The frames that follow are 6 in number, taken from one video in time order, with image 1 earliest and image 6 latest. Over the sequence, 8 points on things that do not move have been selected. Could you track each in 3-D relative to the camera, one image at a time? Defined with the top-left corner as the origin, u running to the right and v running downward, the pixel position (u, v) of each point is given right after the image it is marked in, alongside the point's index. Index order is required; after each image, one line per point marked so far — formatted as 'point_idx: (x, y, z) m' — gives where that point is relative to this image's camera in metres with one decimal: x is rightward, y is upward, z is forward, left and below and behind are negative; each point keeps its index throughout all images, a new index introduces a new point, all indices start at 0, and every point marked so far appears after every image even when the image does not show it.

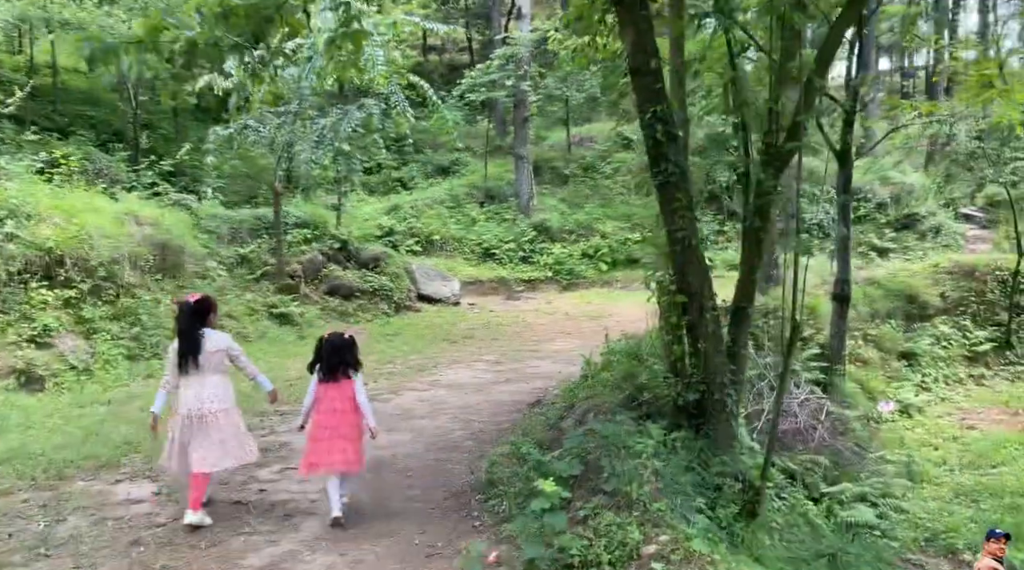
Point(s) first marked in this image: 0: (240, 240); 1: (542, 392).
0: (-4.8, +0.8, +15.1) m
1: (+0.3, -1.1, +8.4) m
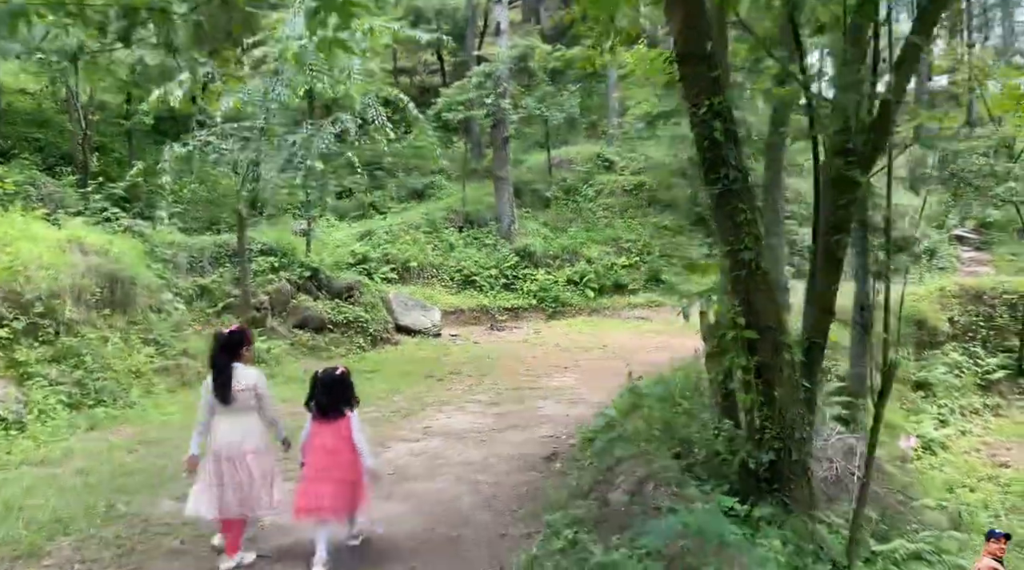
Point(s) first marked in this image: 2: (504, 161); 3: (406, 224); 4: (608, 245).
0: (-5.0, +0.2, +13.8) m
1: (+0.3, -1.3, +7.2) m
2: (-0.1, +2.9, +20.1) m
3: (-2.4, +1.4, +19.6) m
4: (+2.2, +0.9, +19.7) m
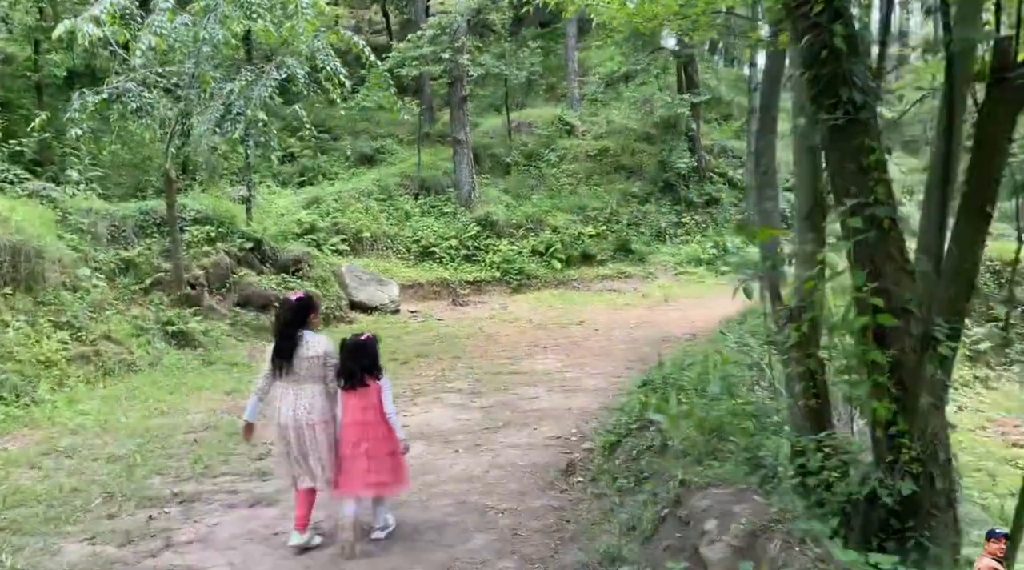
0: (-5.5, +0.6, +12.0) m
1: (+0.4, -1.1, +5.9) m
2: (-1.0, +3.5, +18.6) m
3: (-3.3, +2.0, +18.0) m
4: (+1.4, +1.6, +18.4) m
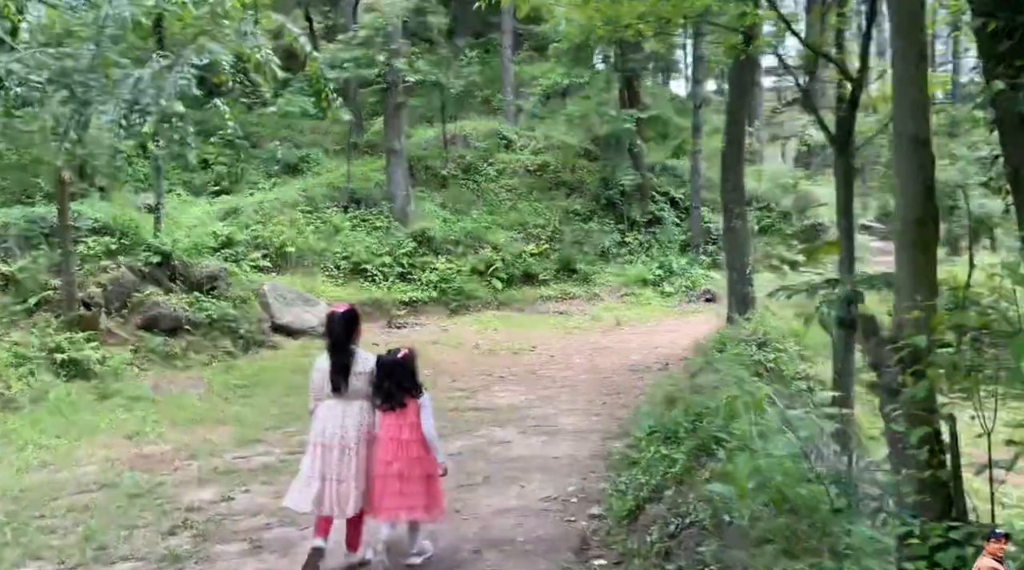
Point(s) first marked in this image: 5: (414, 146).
0: (-6.1, +0.4, +10.3) m
1: (+0.3, -1.3, +4.7) m
2: (-2.3, +3.1, +17.3) m
3: (-4.5, +1.6, +16.5) m
4: (+0.1, +1.1, +17.3) m
5: (-2.3, +3.3, +19.9) m
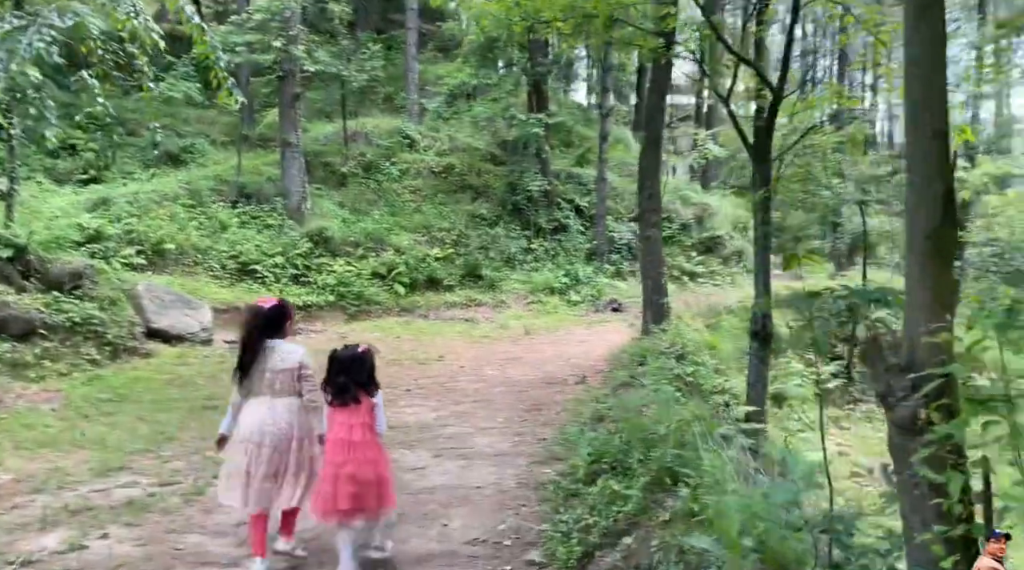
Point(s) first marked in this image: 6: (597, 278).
0: (-7.1, +0.5, +8.7) m
1: (-0.1, -1.3, +4.0) m
2: (-4.1, +3.0, +16.1) m
3: (-6.3, +1.6, +15.1) m
4: (-1.8, +1.0, +16.5) m
5: (-4.4, +3.2, +18.8) m
6: (+1.7, +0.2, +16.8) m
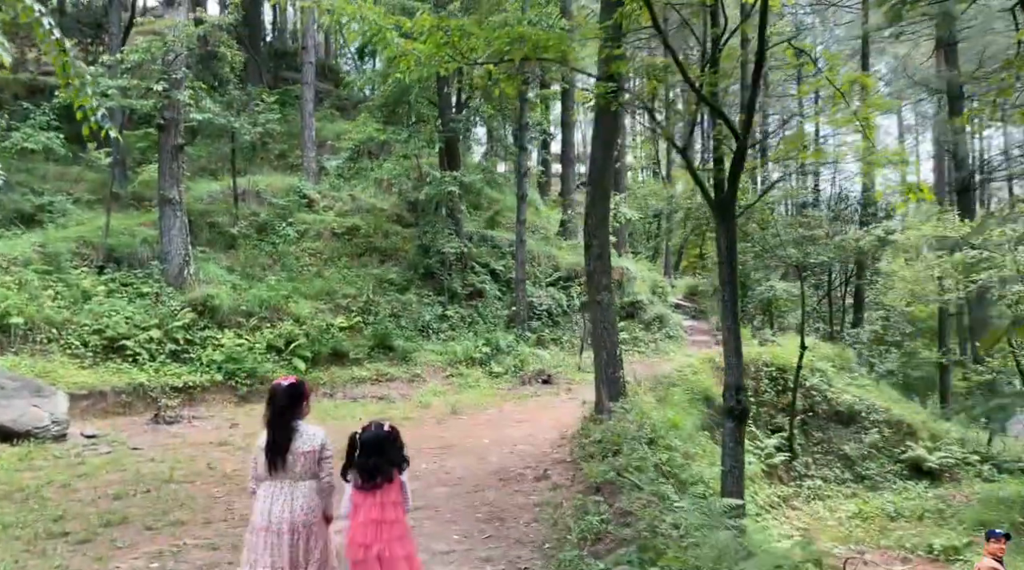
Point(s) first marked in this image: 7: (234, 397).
0: (-7.5, -0.2, +6.2) m
1: (+0.1, -1.5, +2.3) m
2: (-5.6, +1.7, +14.2) m
3: (-7.5, +0.4, +12.7) m
4: (-3.3, -0.3, +14.6) m
5: (-6.3, +1.7, +16.7) m
6: (+0.1, -1.1, +15.3) m
7: (-3.8, -1.5, +11.6) m
